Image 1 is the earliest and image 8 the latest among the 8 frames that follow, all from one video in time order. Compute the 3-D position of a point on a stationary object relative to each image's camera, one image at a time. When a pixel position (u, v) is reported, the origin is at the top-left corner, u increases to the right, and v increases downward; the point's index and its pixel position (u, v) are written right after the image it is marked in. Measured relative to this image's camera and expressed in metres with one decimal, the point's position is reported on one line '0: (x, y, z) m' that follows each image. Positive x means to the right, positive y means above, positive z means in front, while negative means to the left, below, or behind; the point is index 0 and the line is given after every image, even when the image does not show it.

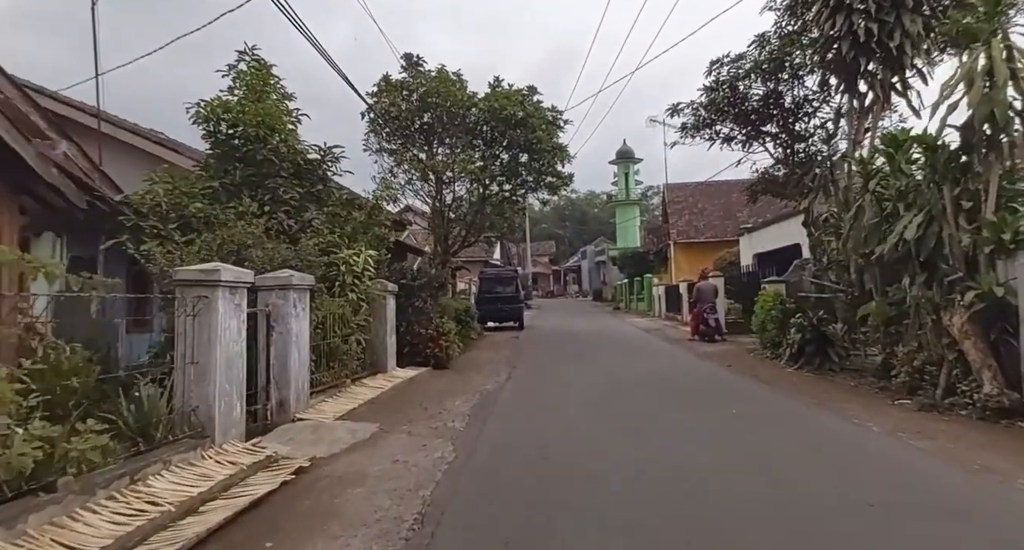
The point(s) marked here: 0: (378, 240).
0: (-2.5, +0.6, +10.1) m
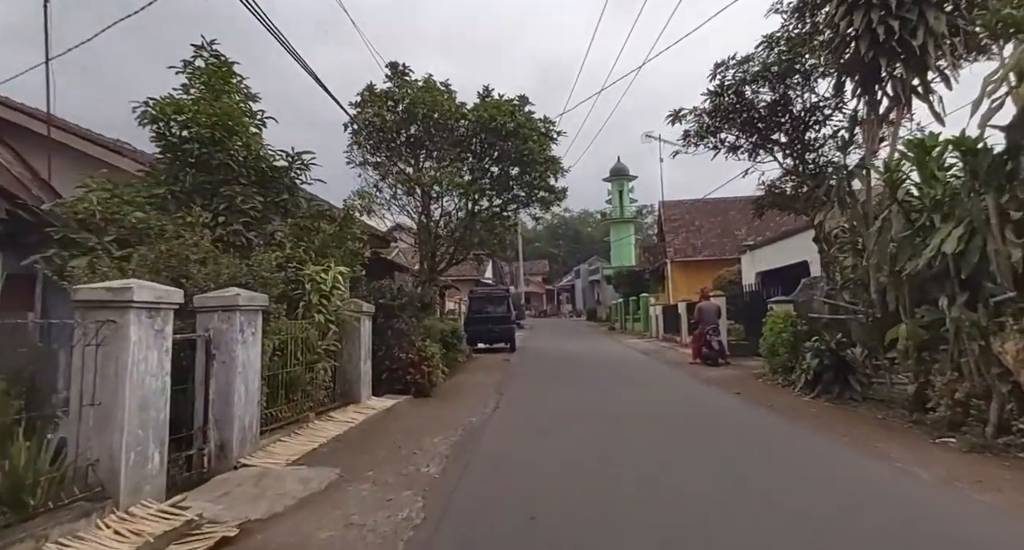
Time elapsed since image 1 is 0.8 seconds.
0: (-2.7, +0.3, +9.2) m
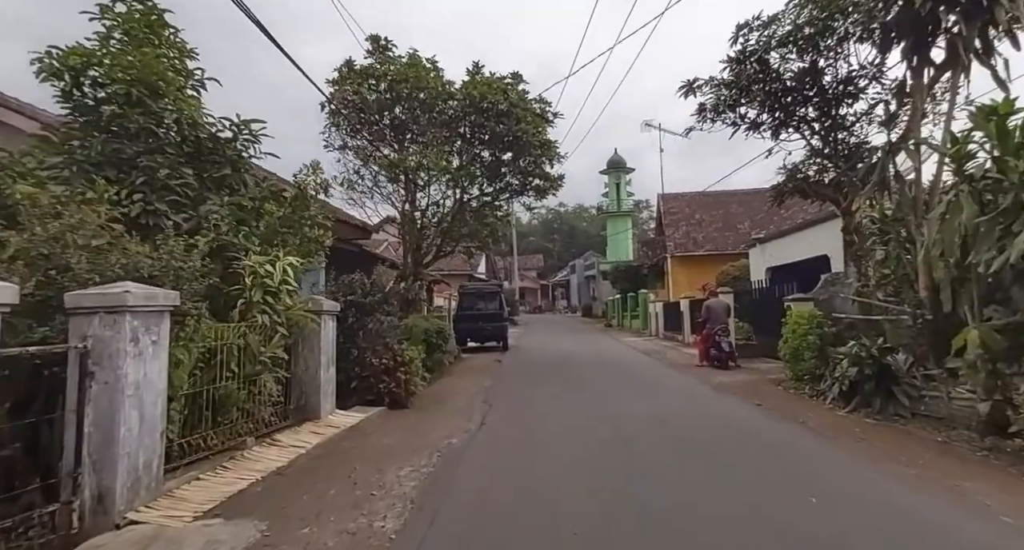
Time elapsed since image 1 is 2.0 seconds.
0: (-2.8, +0.4, +7.7) m
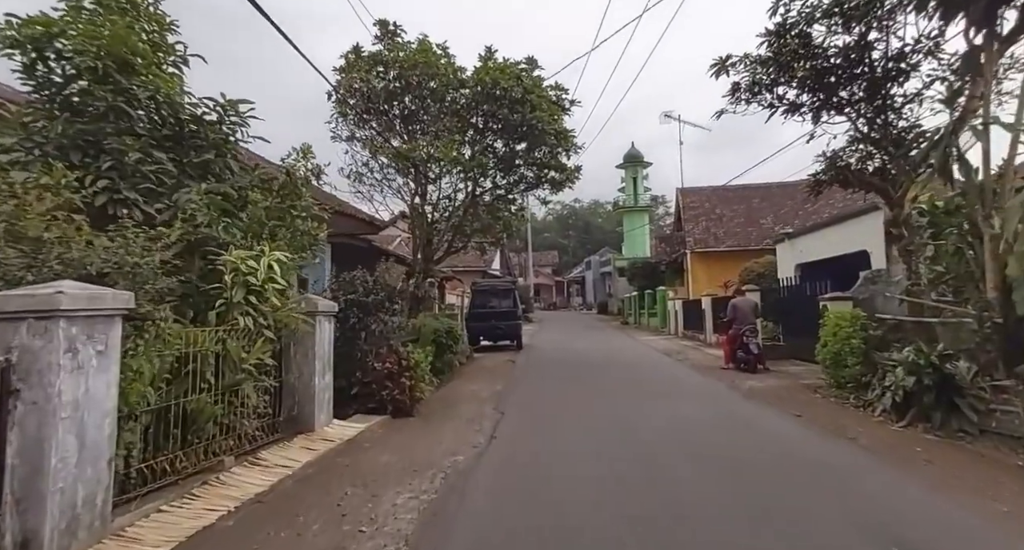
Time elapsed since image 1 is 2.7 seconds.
0: (-2.7, +0.5, +7.0) m
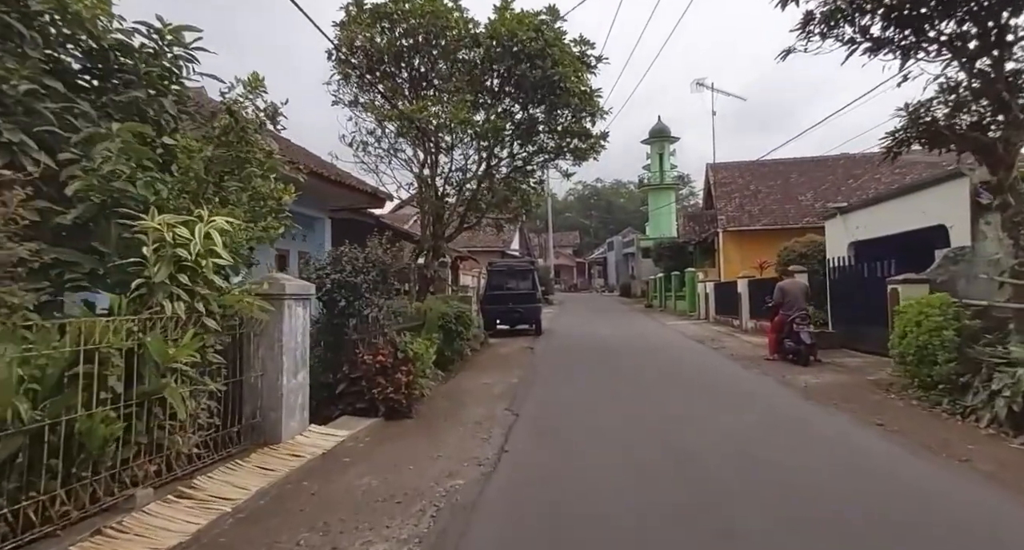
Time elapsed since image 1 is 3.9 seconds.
0: (-2.5, +0.7, +5.6) m
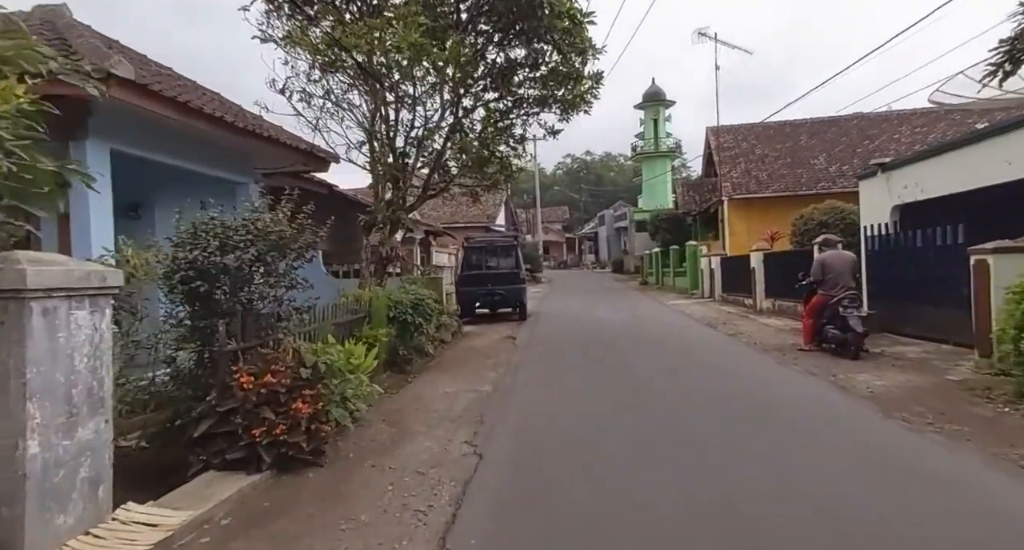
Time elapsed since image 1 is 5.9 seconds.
0: (-2.9, +0.8, +3.0) m
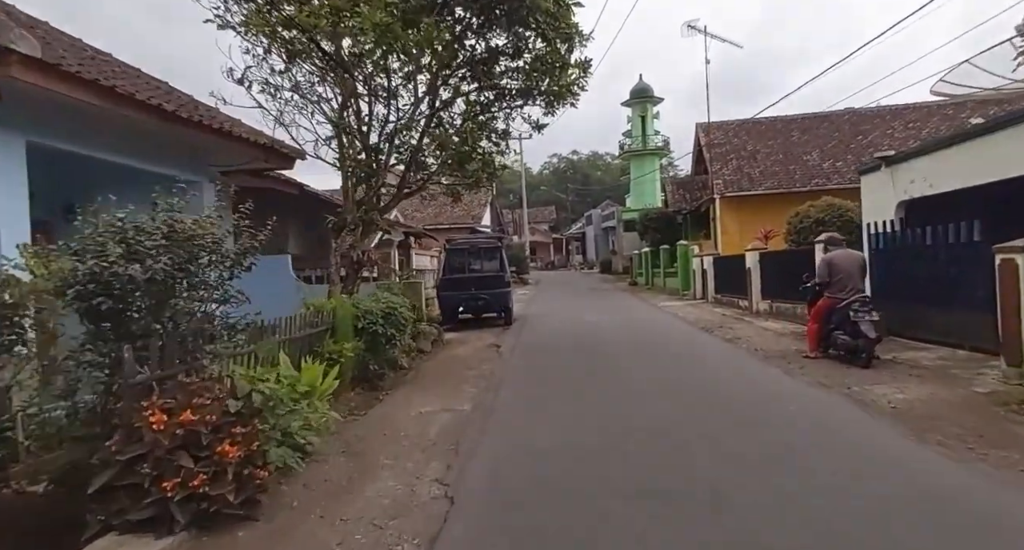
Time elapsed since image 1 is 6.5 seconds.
0: (-3.0, +0.7, +2.0) m
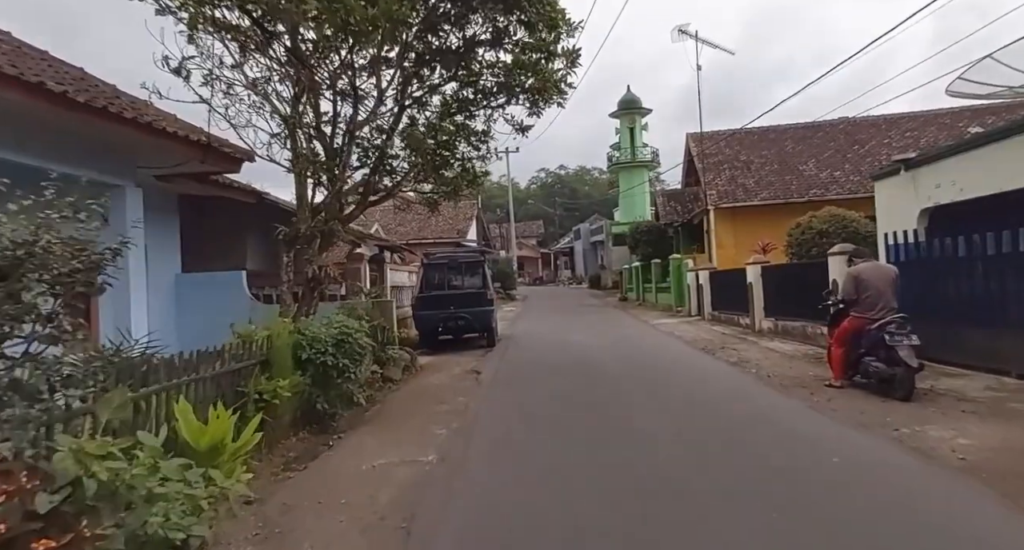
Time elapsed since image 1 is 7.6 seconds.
0: (-3.2, +0.7, +0.6) m
